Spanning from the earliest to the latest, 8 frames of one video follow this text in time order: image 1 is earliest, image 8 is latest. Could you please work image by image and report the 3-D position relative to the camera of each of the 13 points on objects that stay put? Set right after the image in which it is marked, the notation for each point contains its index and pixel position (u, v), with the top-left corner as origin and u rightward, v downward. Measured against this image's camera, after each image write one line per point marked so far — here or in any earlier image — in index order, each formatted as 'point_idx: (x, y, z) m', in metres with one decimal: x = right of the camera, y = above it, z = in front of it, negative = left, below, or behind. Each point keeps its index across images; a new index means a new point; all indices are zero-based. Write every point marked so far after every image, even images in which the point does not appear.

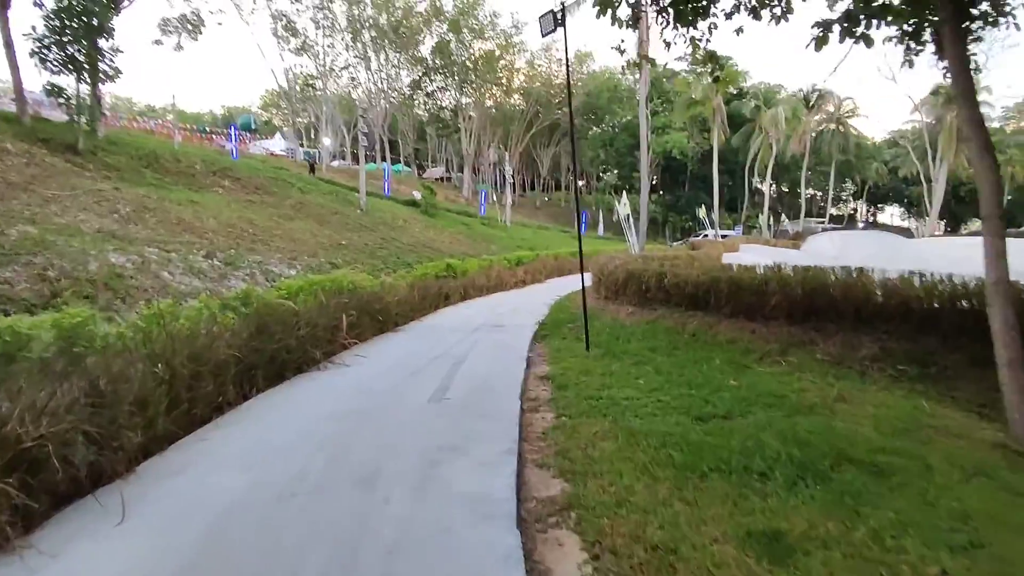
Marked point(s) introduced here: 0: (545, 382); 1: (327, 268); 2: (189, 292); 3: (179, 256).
0: (+0.3, -0.9, +5.9) m
1: (-5.6, +0.6, +17.9) m
2: (-6.6, -0.1, +12.2) m
3: (-7.9, +0.8, +14.1) m
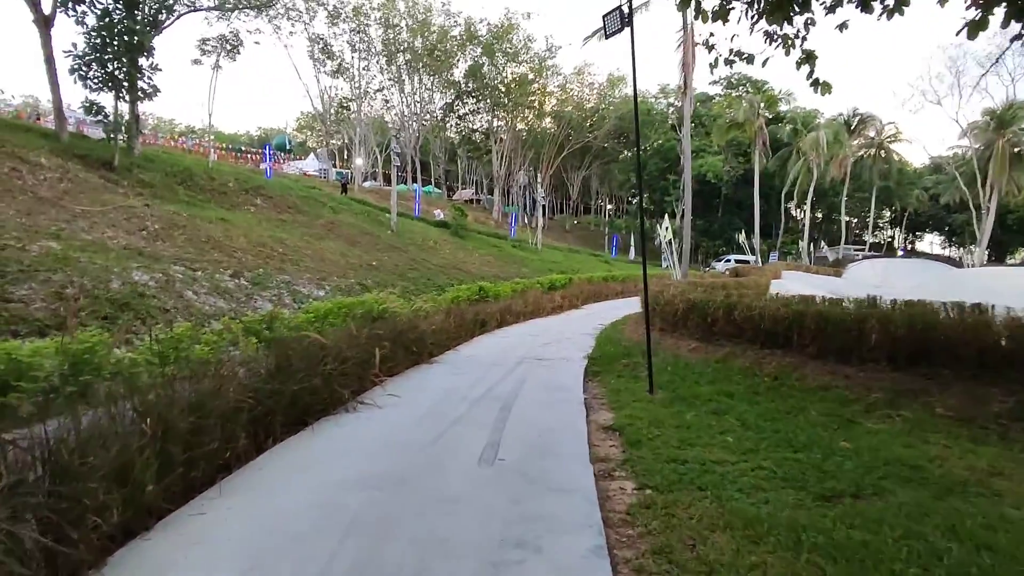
0: (+0.8, -1.2, +5.0) m
1: (-4.6, -0.1, +17.3) m
2: (-5.8, -0.5, +11.6) m
3: (-7.0, +0.3, +13.5) m
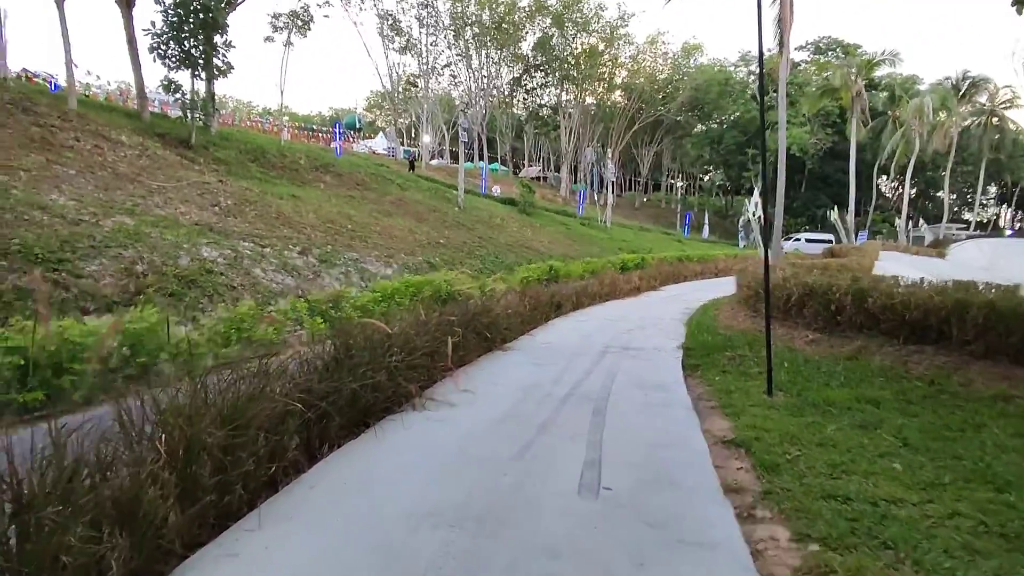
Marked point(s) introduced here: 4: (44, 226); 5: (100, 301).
0: (+1.5, -1.1, +4.0) m
1: (-2.5, +0.6, +16.8) m
2: (-4.4, -0.1, +11.3) m
3: (-5.4, +0.8, +13.3) m
4: (-7.6, +1.0, +9.6) m
5: (-5.8, -0.2, +8.4) m
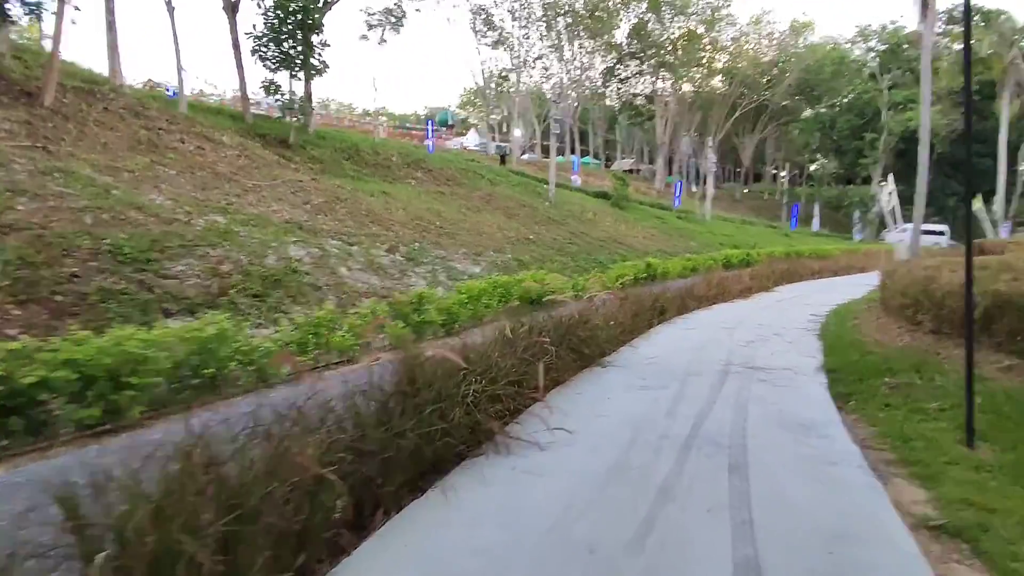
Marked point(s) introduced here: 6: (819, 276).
0: (+2.1, -1.2, +2.8) m
1: (0.0, +0.6, +16.0) m
2: (-2.7, -0.1, +10.8) m
3: (-3.3, +0.8, +12.9) m
4: (-6.1, +1.0, +9.6) m
5: (-4.5, -0.2, +8.2) m
6: (+9.7, +0.4, +18.8) m
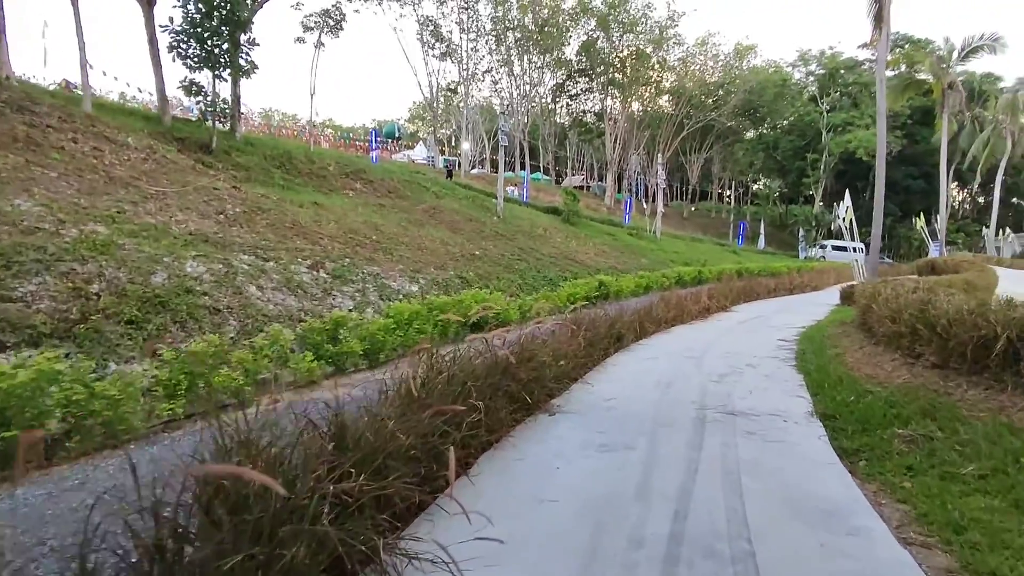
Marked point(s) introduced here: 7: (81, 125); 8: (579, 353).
0: (+1.7, -1.4, +1.6) m
1: (-1.4, +0.1, +14.6) m
2: (-3.7, -0.4, +9.2) m
3: (-4.5, +0.4, +11.3) m
4: (-6.9, +0.7, +7.8) m
5: (-5.3, -0.5, +6.4) m
6: (+8.0, -0.2, +18.2) m
7: (-11.2, +4.2, +15.3) m
8: (+0.7, -0.7, +6.6) m
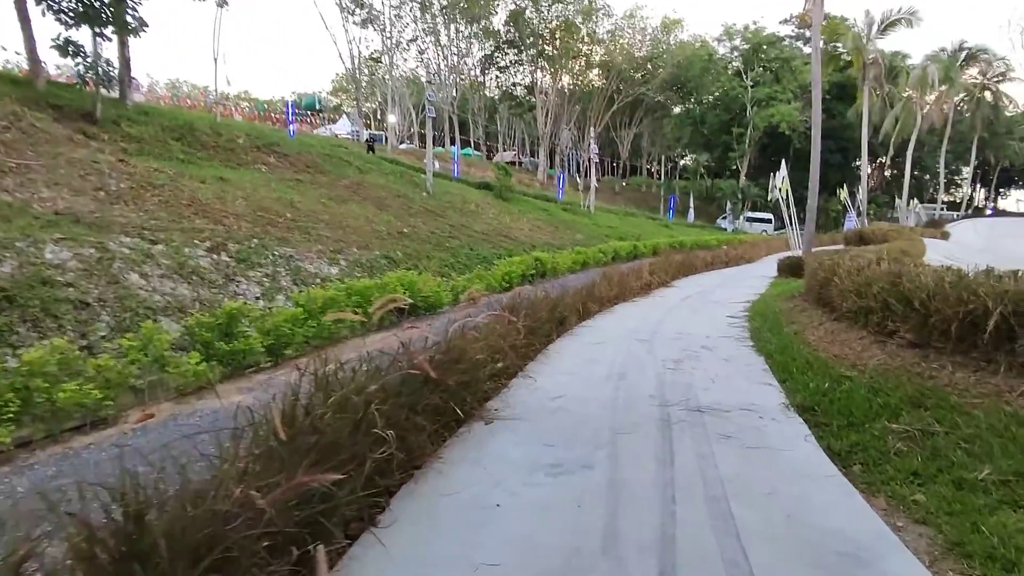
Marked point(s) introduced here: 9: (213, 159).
0: (+1.6, -1.3, +0.8) m
1: (-3.0, +0.5, +13.4) m
2: (-4.6, -0.2, +7.8) m
3: (-5.7, +0.6, +9.8) m
4: (-7.7, +0.7, +6.0) m
5: (-5.9, -0.5, +4.9) m
6: (+6.0, +0.6, +18.0) m
7: (-12.8, +4.4, +12.9) m
8: (0.0, -0.5, +5.7) m
9: (-9.4, +4.0, +18.5) m
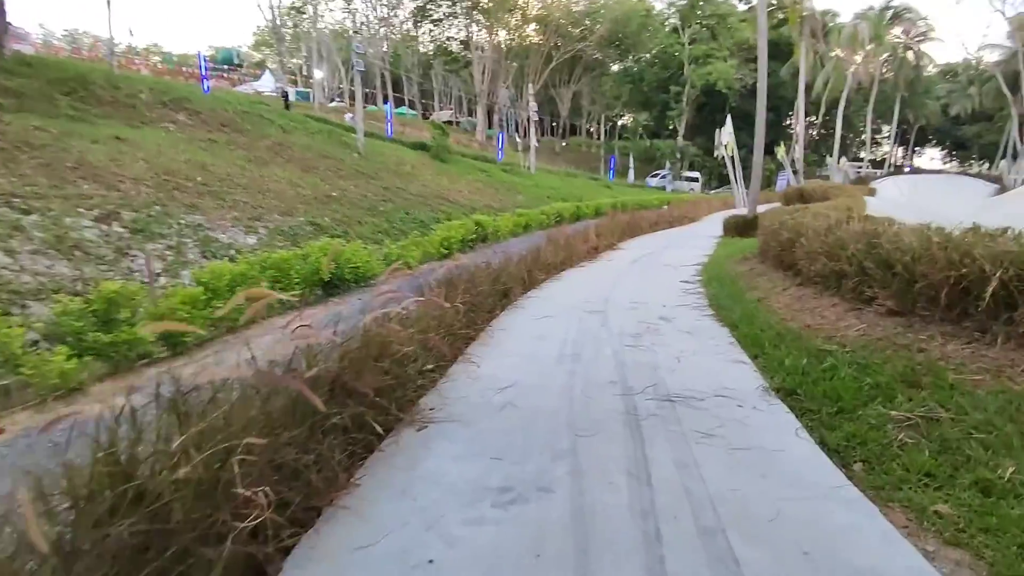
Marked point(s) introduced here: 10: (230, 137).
0: (+1.6, -1.3, +0.3) m
1: (-4.2, +1.1, +12.2) m
2: (-5.3, 0.0, +6.6) m
3: (-6.6, +1.0, +8.3) m
4: (-8.3, +0.7, +4.4) m
5: (-6.3, -0.5, +3.5) m
6: (+4.3, +1.8, +17.6) m
7: (-14.1, +4.7, +10.5) m
8: (-0.5, -0.3, +4.9) m
9: (-11.2, +4.8, +16.4) m
10: (-8.8, +4.7, +18.6) m
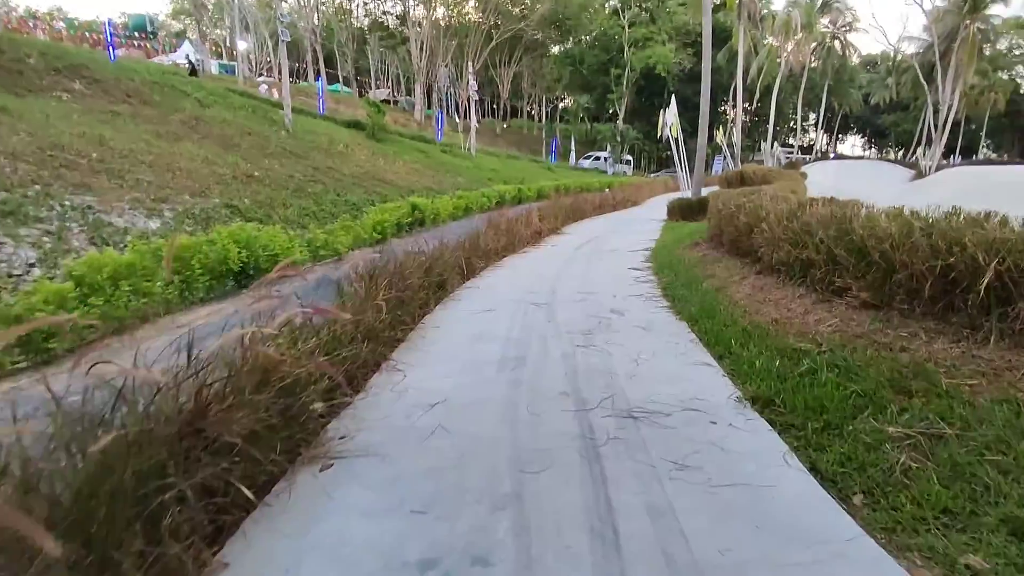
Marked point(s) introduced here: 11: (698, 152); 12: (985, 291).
0: (+1.6, -1.4, -0.3) m
1: (-5.4, +1.3, +11.0) m
2: (-5.9, 0.0, +5.3) m
3: (-7.4, +1.0, +6.9) m
4: (-8.7, +0.7, +2.8) m
5: (-6.6, -0.5, +2.2) m
6: (+2.5, +2.2, +17.2) m
7: (-15.1, +4.7, +8.2) m
8: (-0.9, -0.3, +4.2) m
9: (-12.8, +5.0, +14.4) m
10: (-10.6, +5.1, +16.8) m
11: (+4.6, +3.4, +14.7) m
12: (+2.7, 0.0, +3.4) m
